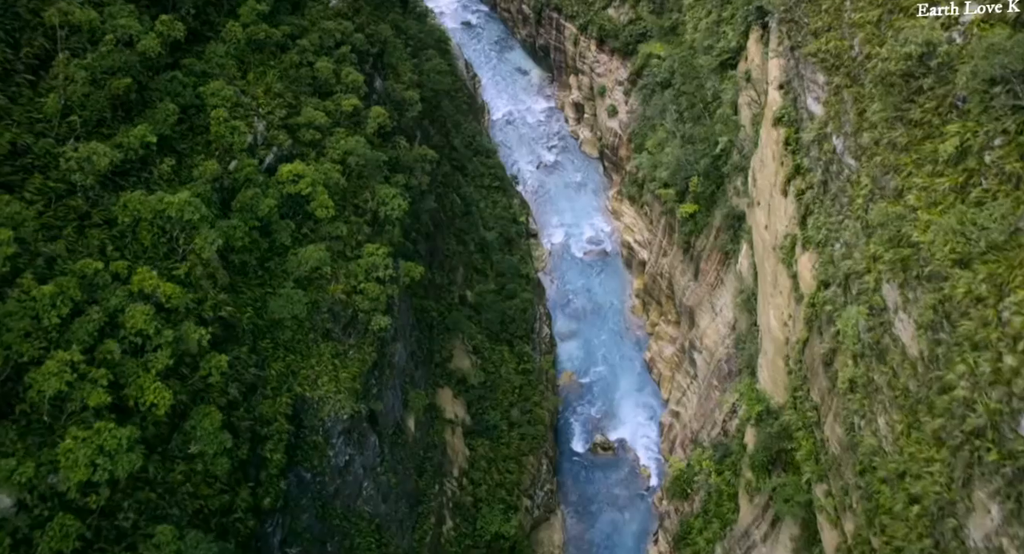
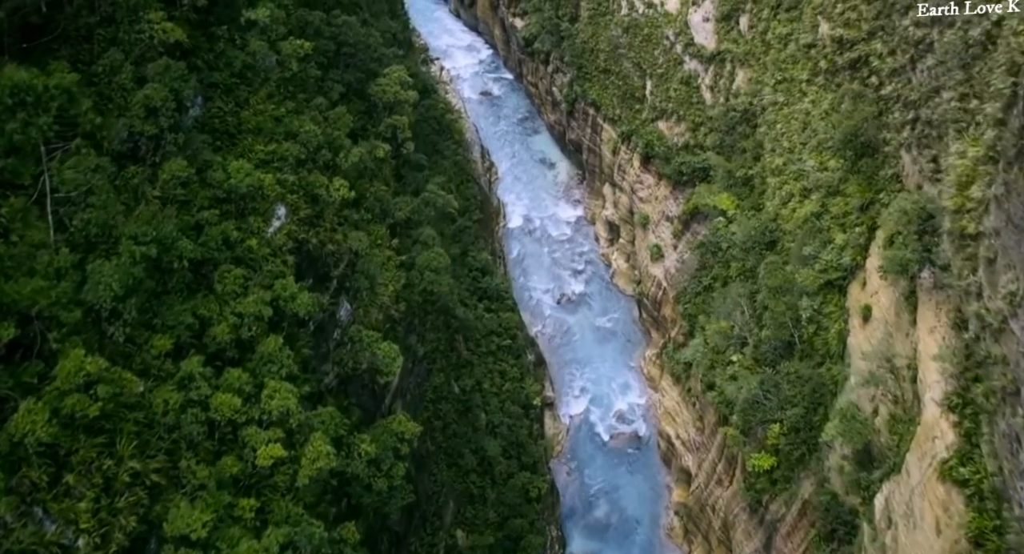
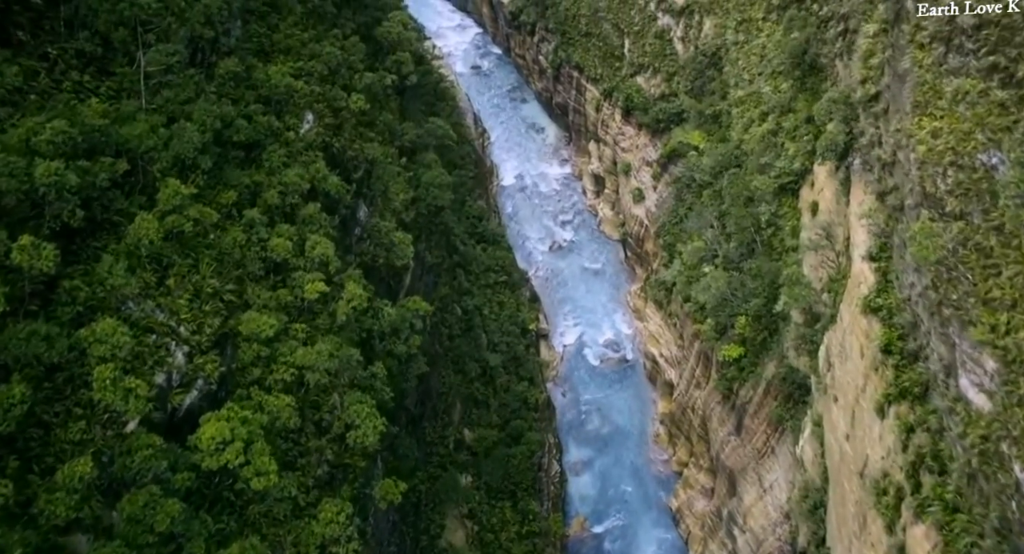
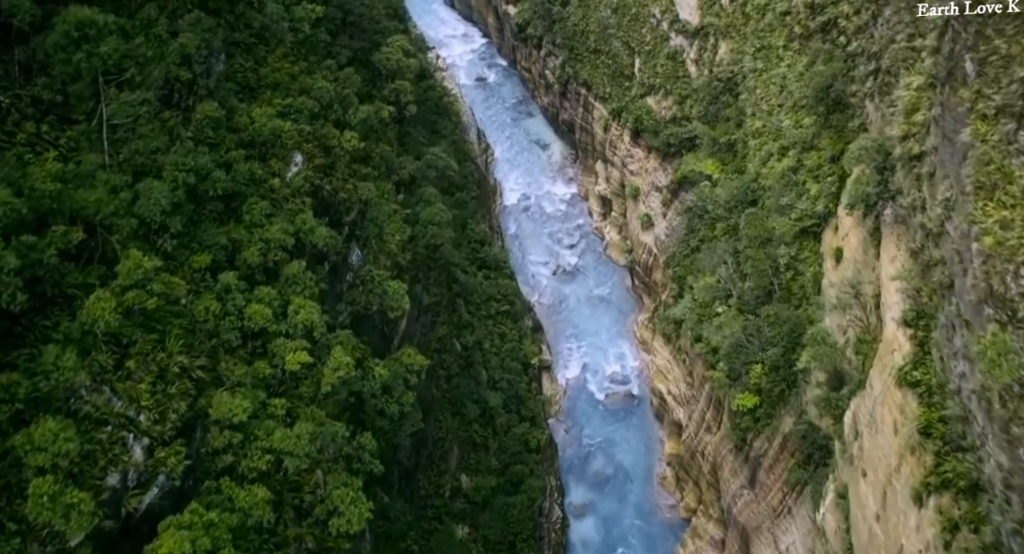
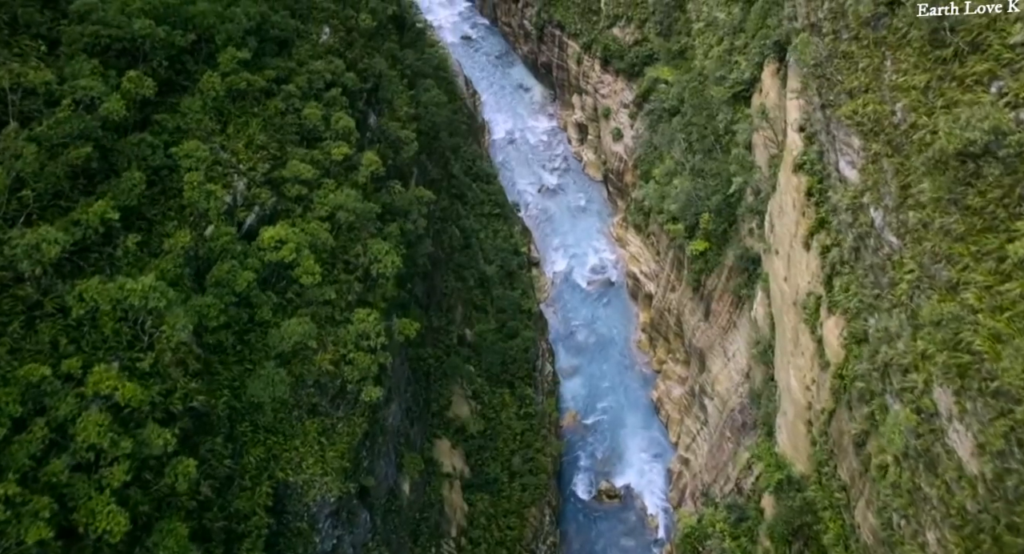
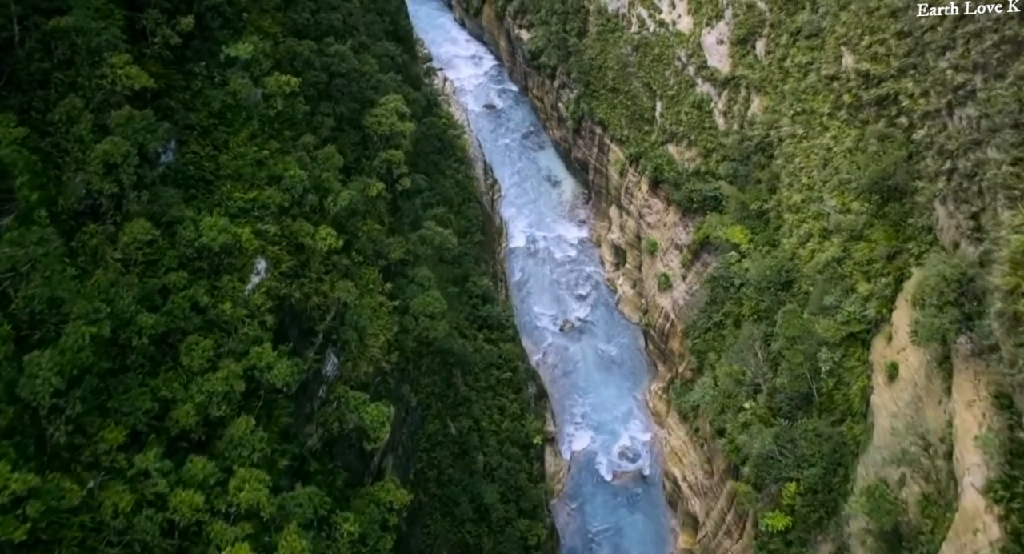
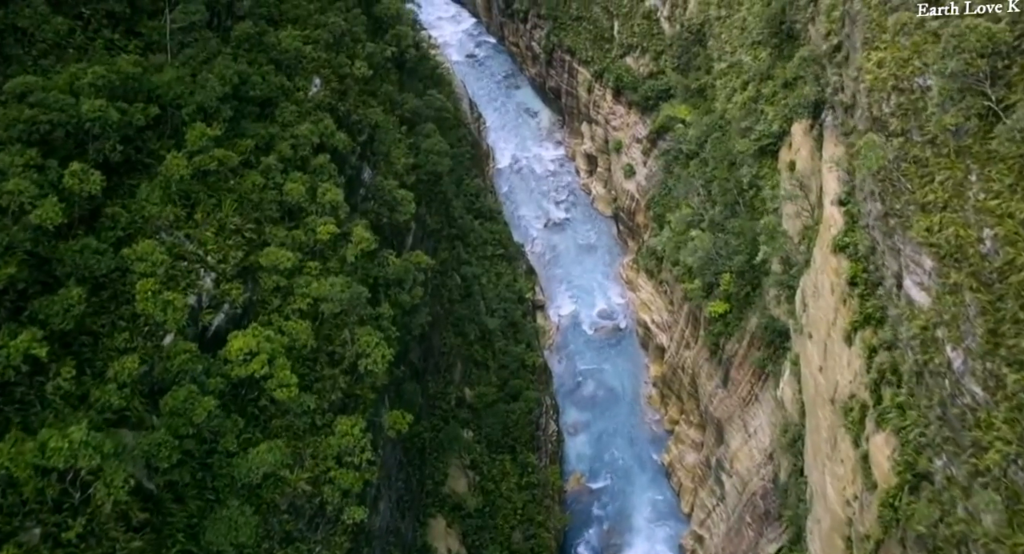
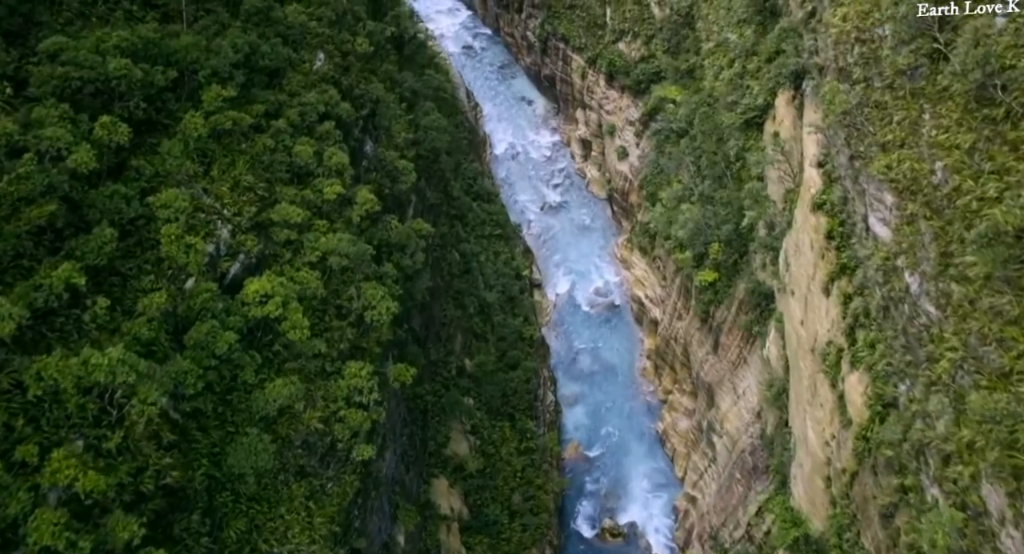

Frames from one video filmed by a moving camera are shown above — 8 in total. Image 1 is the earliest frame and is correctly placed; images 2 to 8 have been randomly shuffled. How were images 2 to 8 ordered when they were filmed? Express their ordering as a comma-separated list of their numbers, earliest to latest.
5, 8, 7, 3, 4, 2, 6
